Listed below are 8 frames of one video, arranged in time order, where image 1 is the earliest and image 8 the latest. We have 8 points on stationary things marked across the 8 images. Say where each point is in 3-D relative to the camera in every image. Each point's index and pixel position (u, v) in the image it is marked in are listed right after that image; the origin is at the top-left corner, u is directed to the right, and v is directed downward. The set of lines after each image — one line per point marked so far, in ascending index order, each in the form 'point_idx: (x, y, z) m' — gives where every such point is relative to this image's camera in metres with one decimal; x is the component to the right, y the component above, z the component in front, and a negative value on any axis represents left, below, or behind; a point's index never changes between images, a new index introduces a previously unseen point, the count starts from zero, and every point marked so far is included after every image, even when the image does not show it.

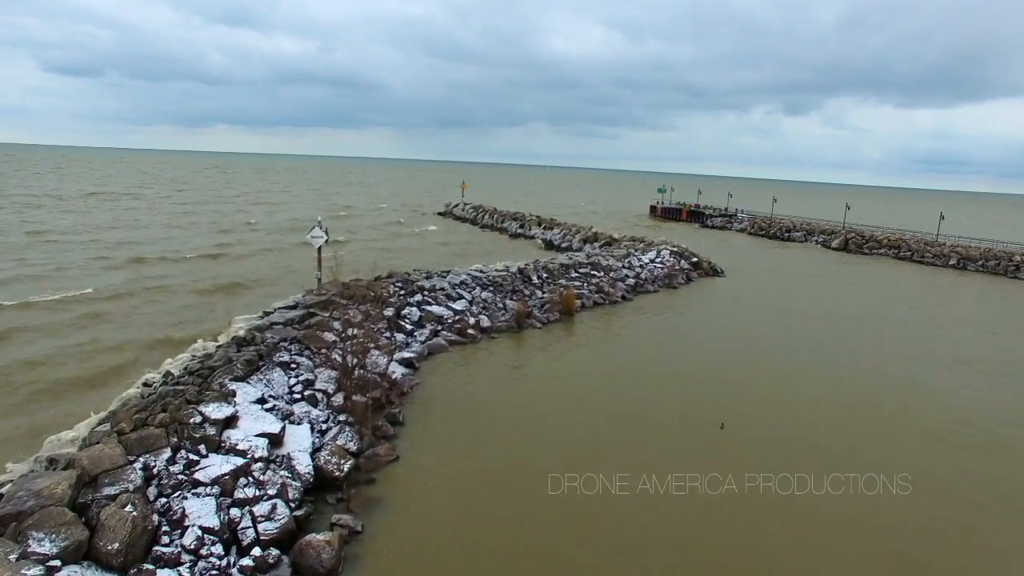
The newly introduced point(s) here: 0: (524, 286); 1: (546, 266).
0: (+0.3, 0.0, +17.0) m
1: (+0.9, +0.6, +18.7) m
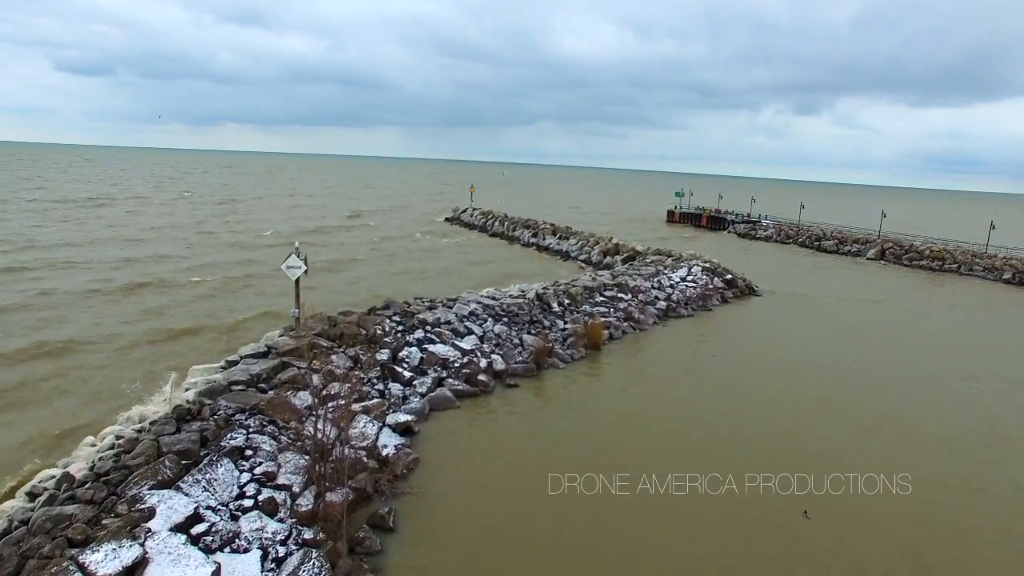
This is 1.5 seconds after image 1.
0: (+0.7, -0.6, +14.7) m
1: (+1.3, 0.0, +16.3) m
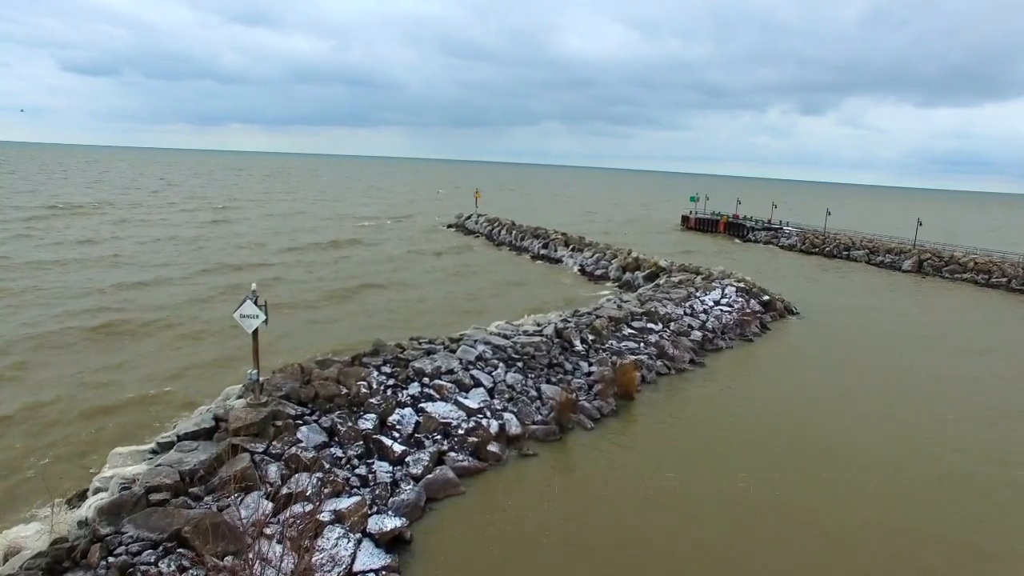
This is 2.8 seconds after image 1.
0: (+0.9, -1.2, +12.3) m
1: (+1.5, -0.6, +14.0) m
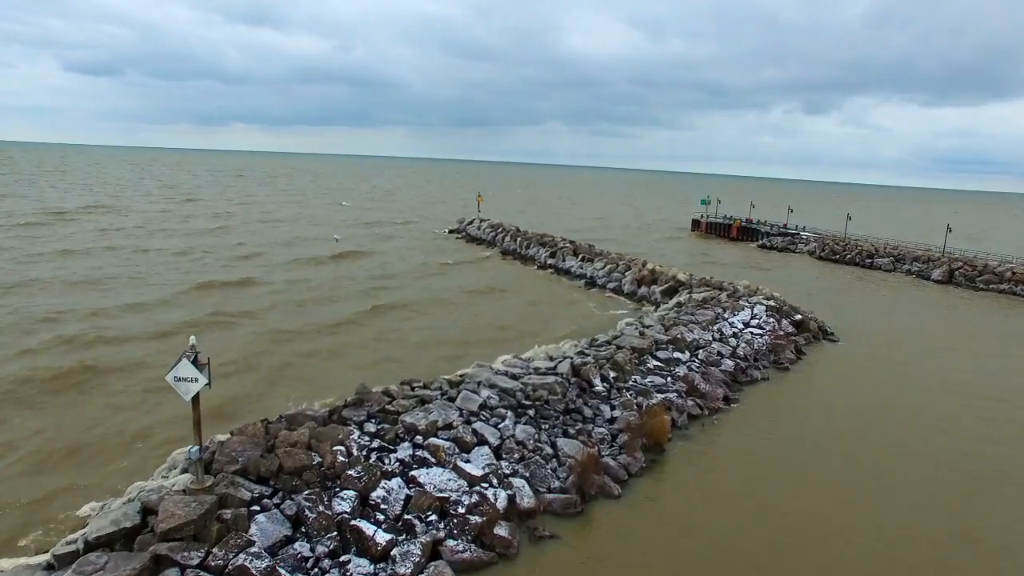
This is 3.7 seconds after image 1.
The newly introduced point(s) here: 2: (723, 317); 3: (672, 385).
0: (+1.1, -1.6, +10.5) m
1: (+1.7, -1.1, +12.2) m
2: (+4.8, -0.7, +16.1) m
3: (+2.7, -1.7, +12.1) m
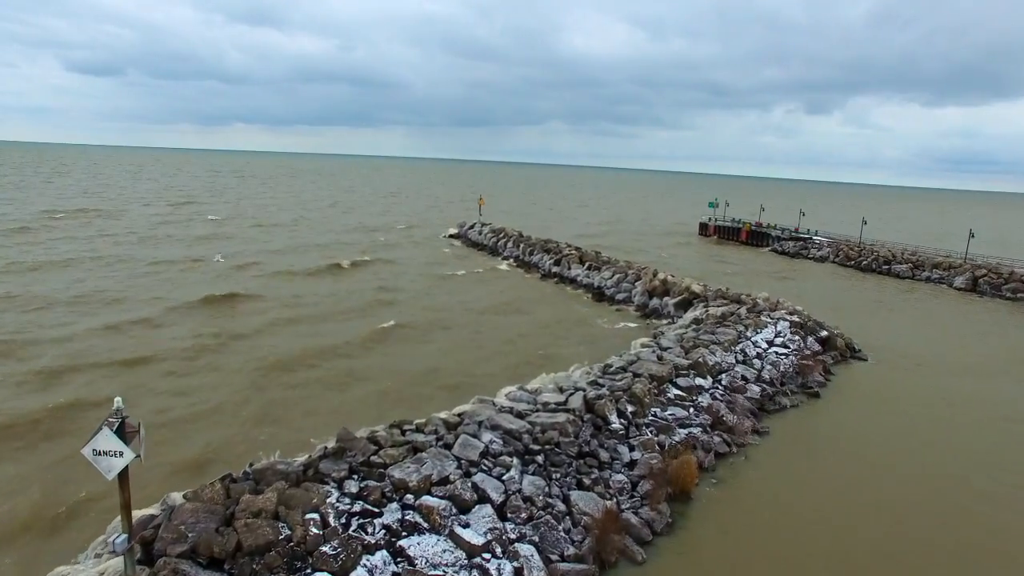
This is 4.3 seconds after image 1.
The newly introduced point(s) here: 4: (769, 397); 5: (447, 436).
0: (+1.1, -2.0, +9.2) m
1: (+1.8, -1.4, +10.9) m
2: (+4.8, -1.0, +14.8) m
3: (+2.8, -2.0, +10.9) m
4: (+4.6, -1.9, +12.8) m
5: (-0.8, -1.7, +8.4) m
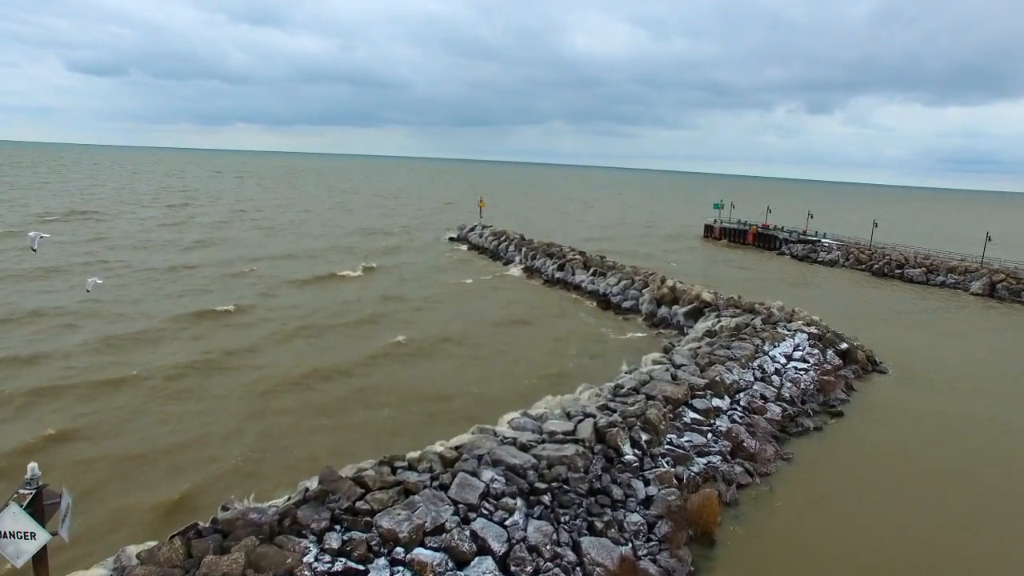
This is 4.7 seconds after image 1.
0: (+1.2, -2.2, +8.4) m
1: (+1.8, -1.6, +10.0) m
2: (+4.9, -1.2, +13.9) m
3: (+2.8, -2.2, +10.0) m
4: (+4.7, -2.2, +11.9) m
5: (-0.7, -2.0, +7.5) m
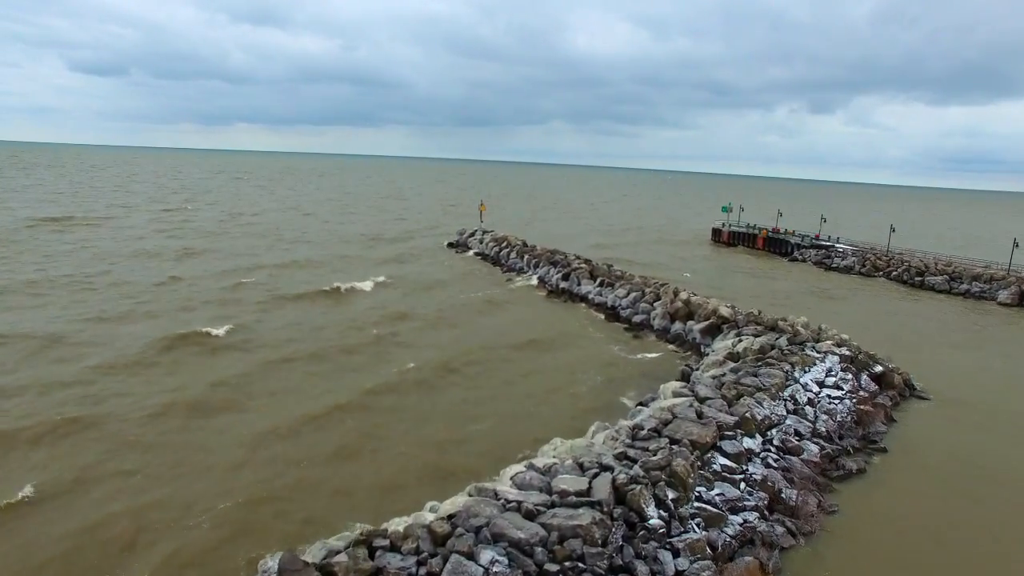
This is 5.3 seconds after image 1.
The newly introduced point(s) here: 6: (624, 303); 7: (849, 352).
0: (+1.2, -2.5, +7.0) m
1: (+1.8, -2.0, +8.7) m
2: (+4.9, -1.6, +12.6) m
3: (+2.9, -2.5, +8.6) m
4: (+4.7, -2.5, +10.6) m
5: (-0.7, -2.3, +6.2) m
6: (+3.1, -0.4, +19.9) m
7: (+6.8, -1.3, +14.3) m
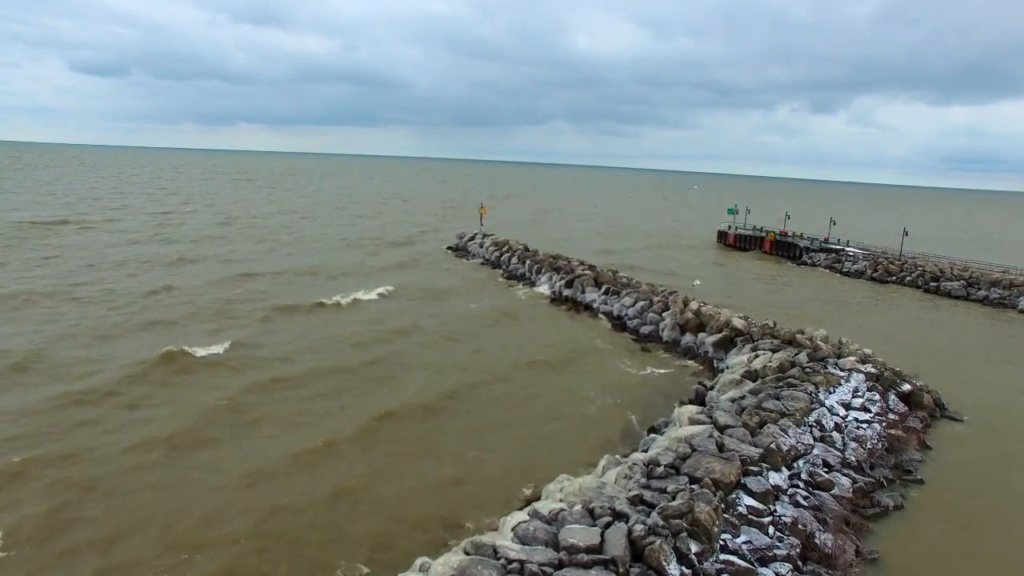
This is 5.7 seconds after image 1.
0: (+1.2, -2.8, +6.1) m
1: (+1.9, -2.2, +7.7) m
2: (+5.0, -1.8, +11.6) m
3: (+2.9, -2.8, +7.7) m
4: (+4.7, -2.7, +9.6) m
5: (-0.7, -2.5, +5.2) m
6: (+3.2, -0.7, +19.0) m
7: (+6.8, -1.5, +13.4) m
